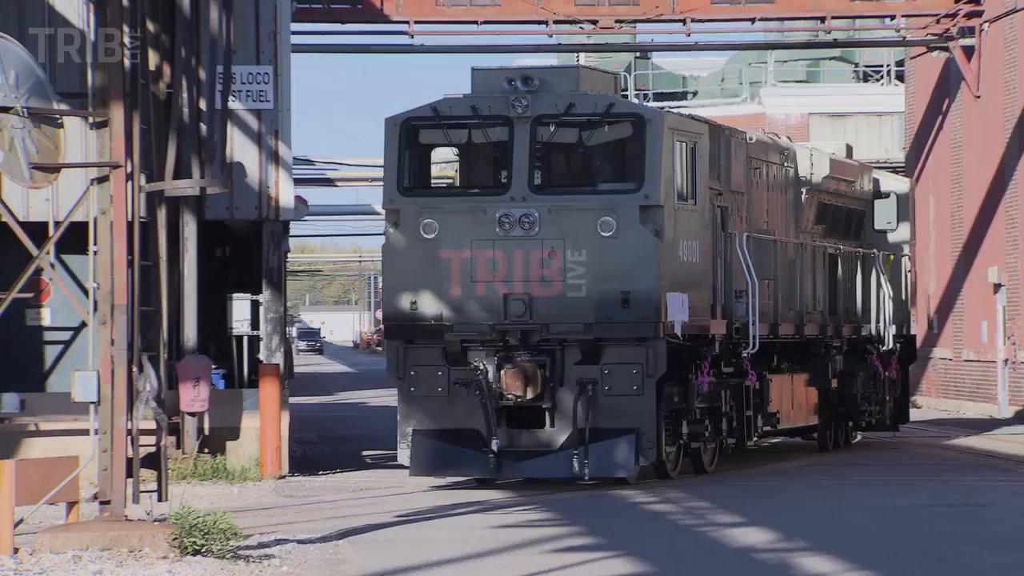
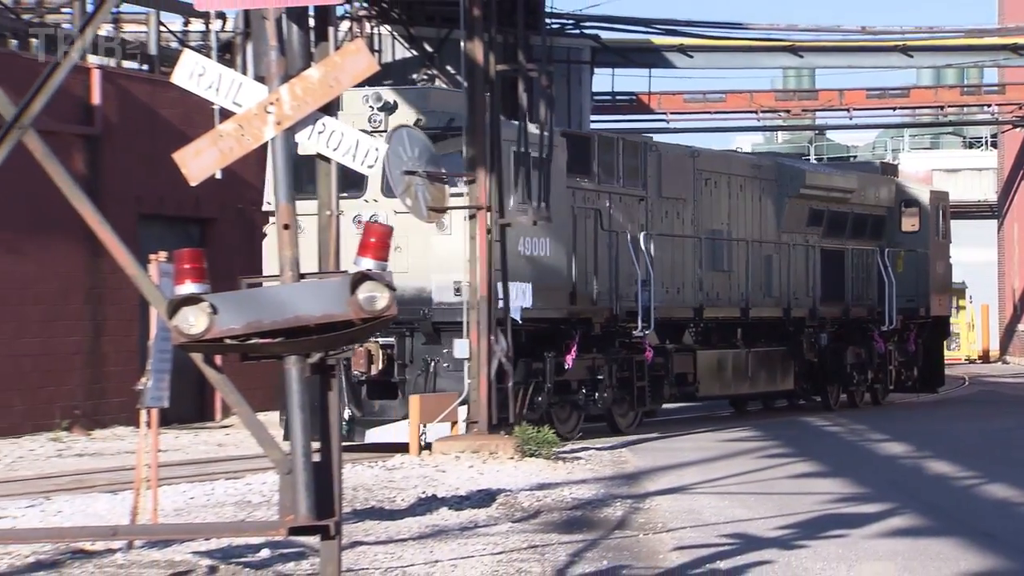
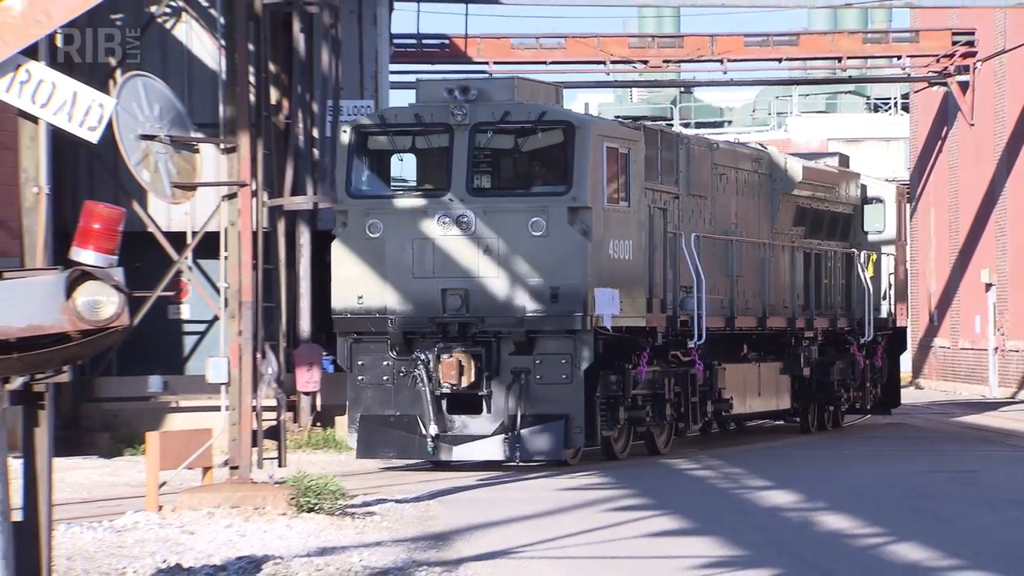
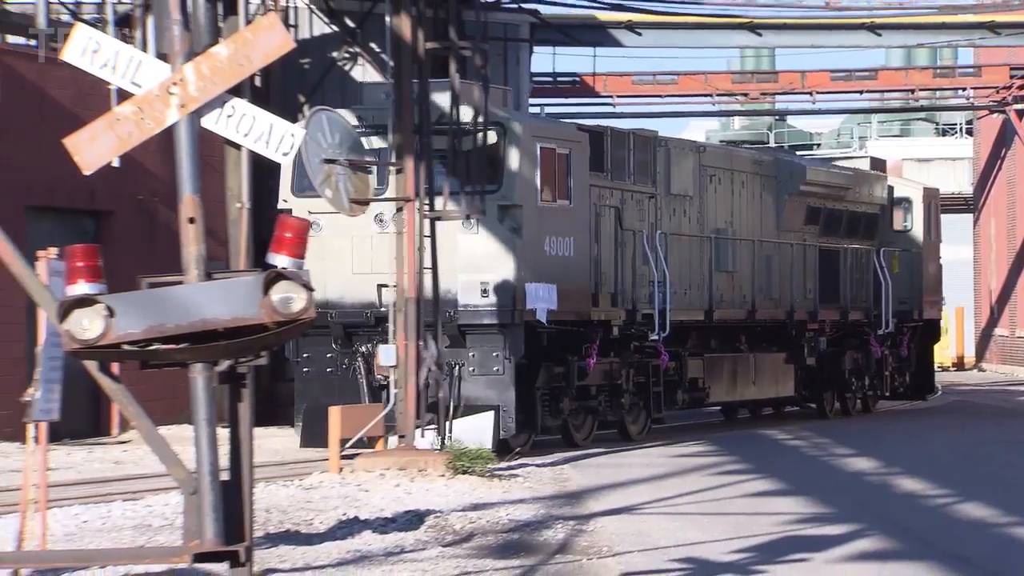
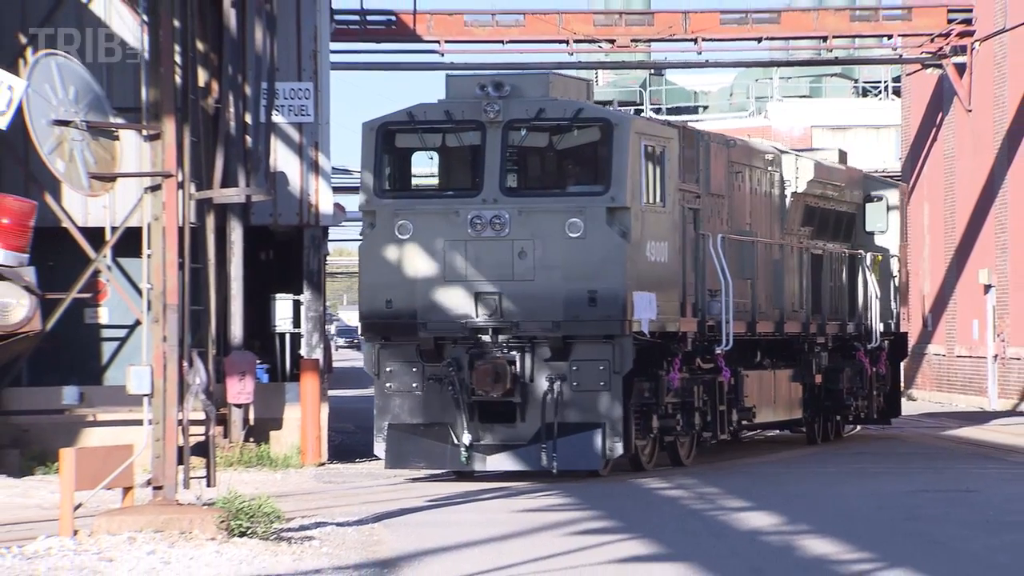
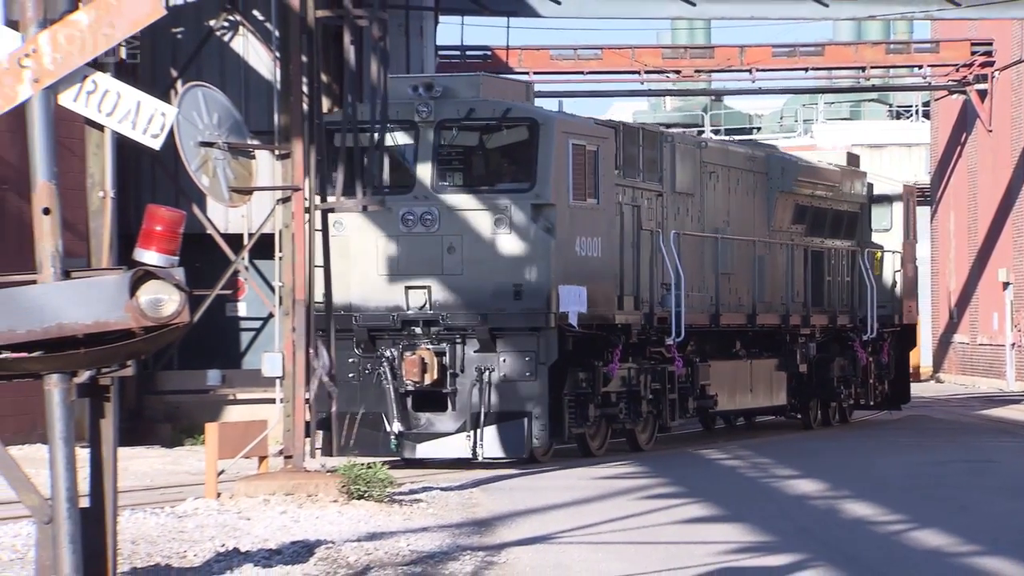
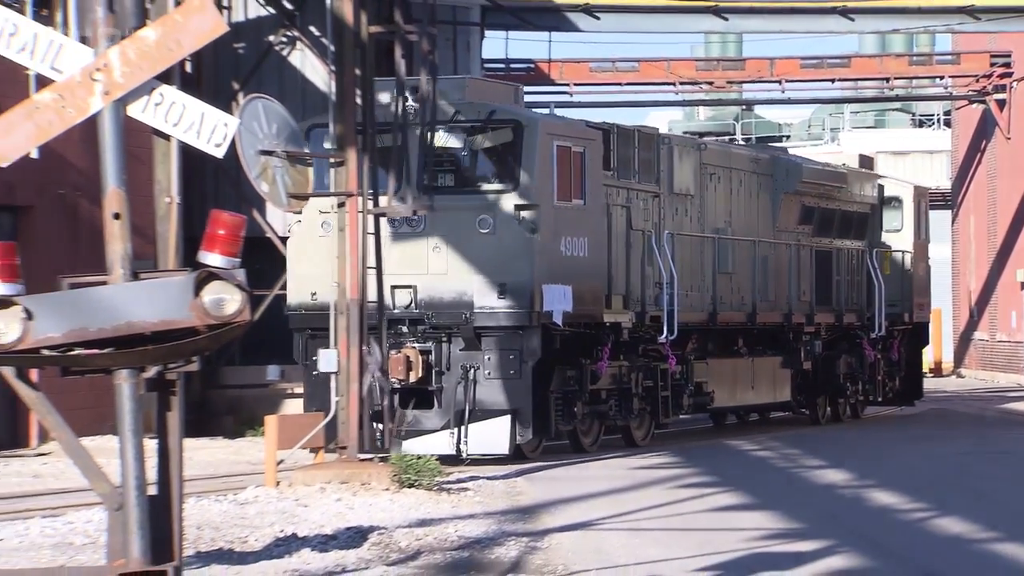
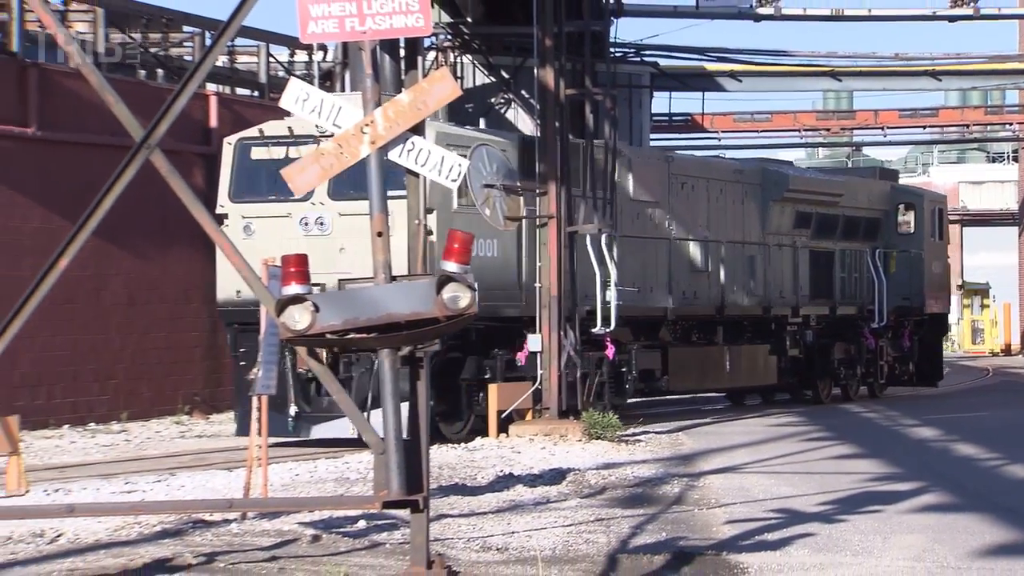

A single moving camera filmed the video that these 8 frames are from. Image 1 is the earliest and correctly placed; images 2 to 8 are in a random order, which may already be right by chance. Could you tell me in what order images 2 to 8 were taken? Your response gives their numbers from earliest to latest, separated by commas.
5, 3, 6, 7, 4, 2, 8
